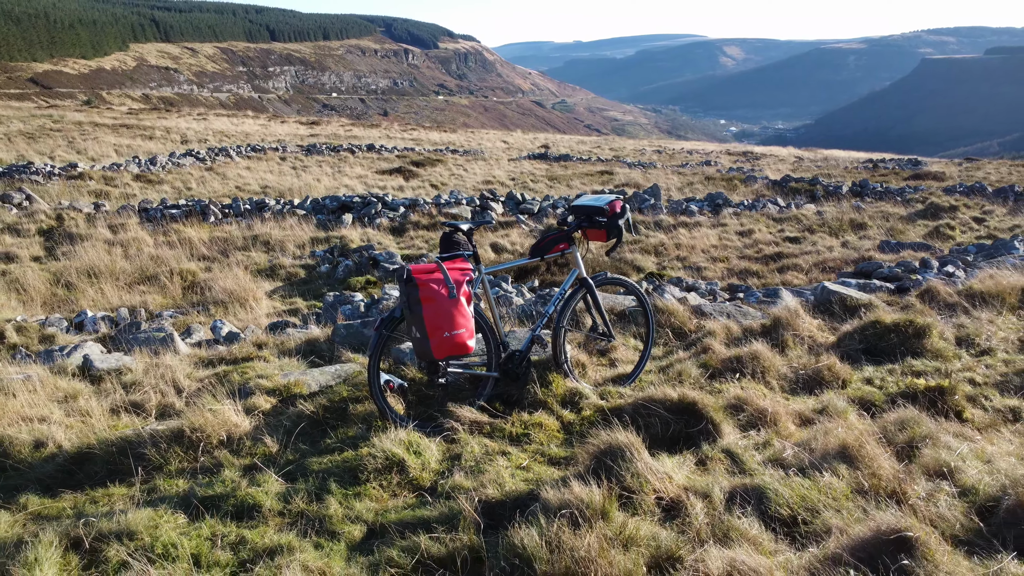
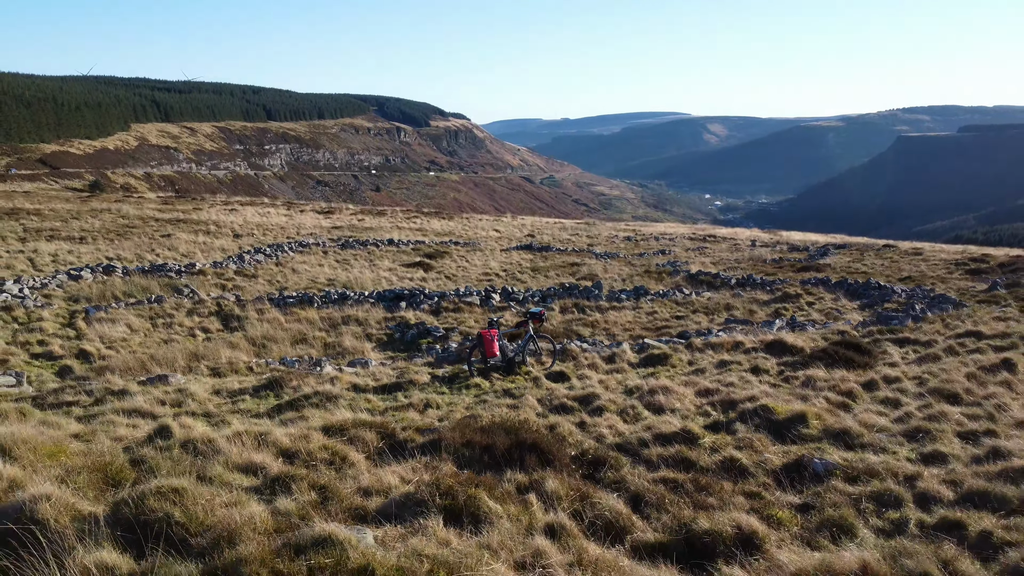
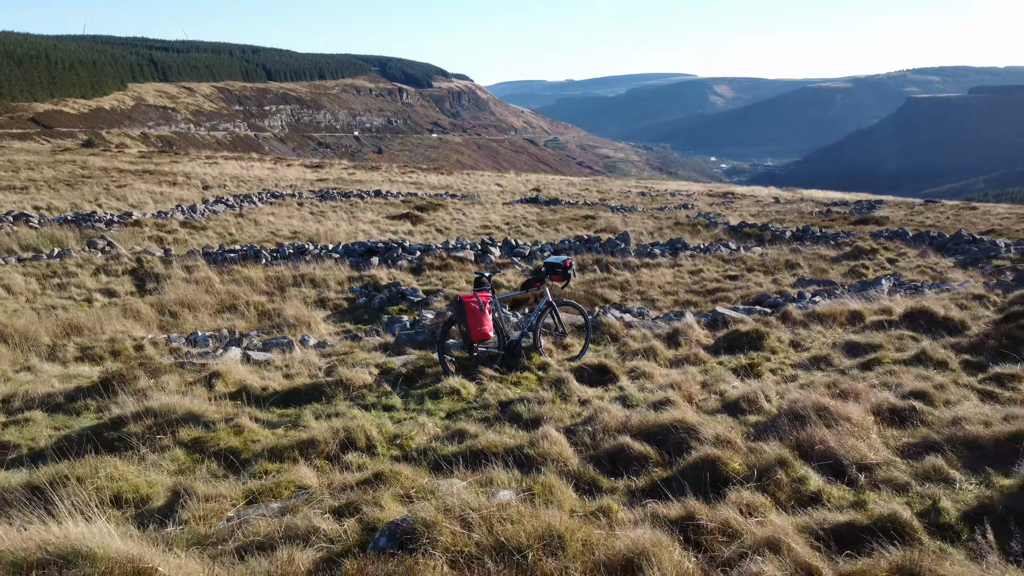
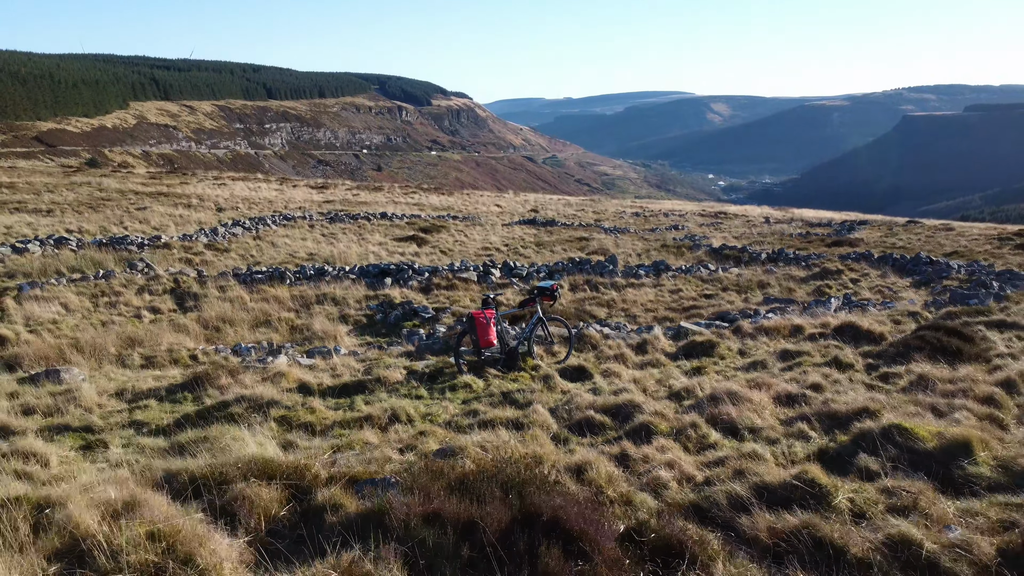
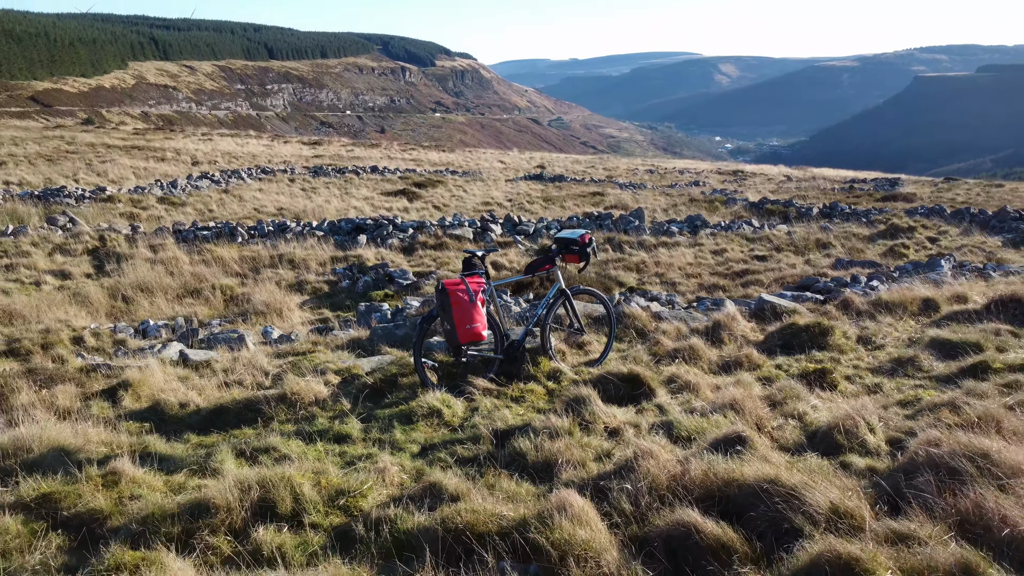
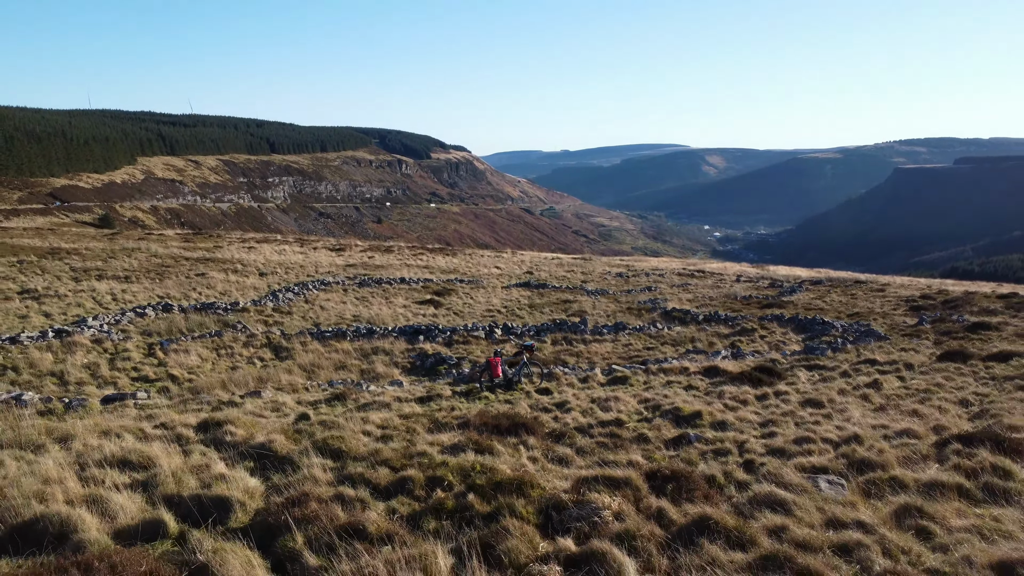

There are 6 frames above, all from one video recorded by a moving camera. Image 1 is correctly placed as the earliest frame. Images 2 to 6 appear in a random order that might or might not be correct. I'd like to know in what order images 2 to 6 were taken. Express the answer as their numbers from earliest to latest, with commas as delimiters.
5, 3, 4, 2, 6
